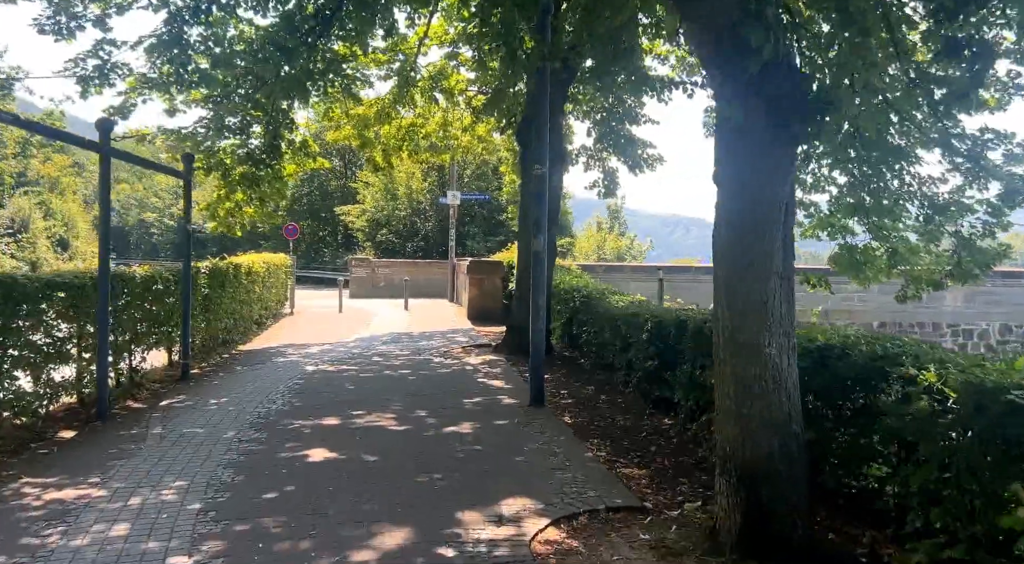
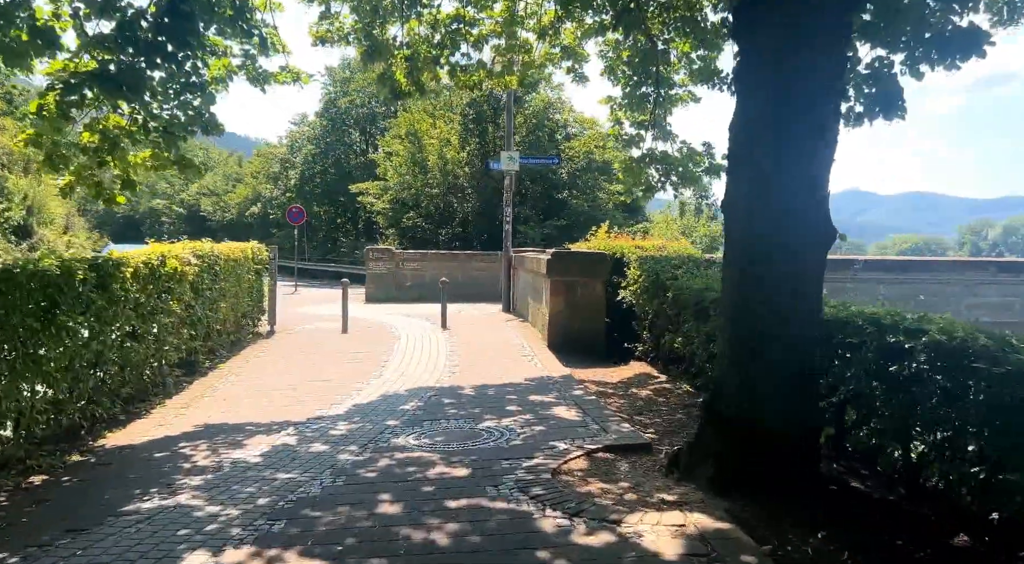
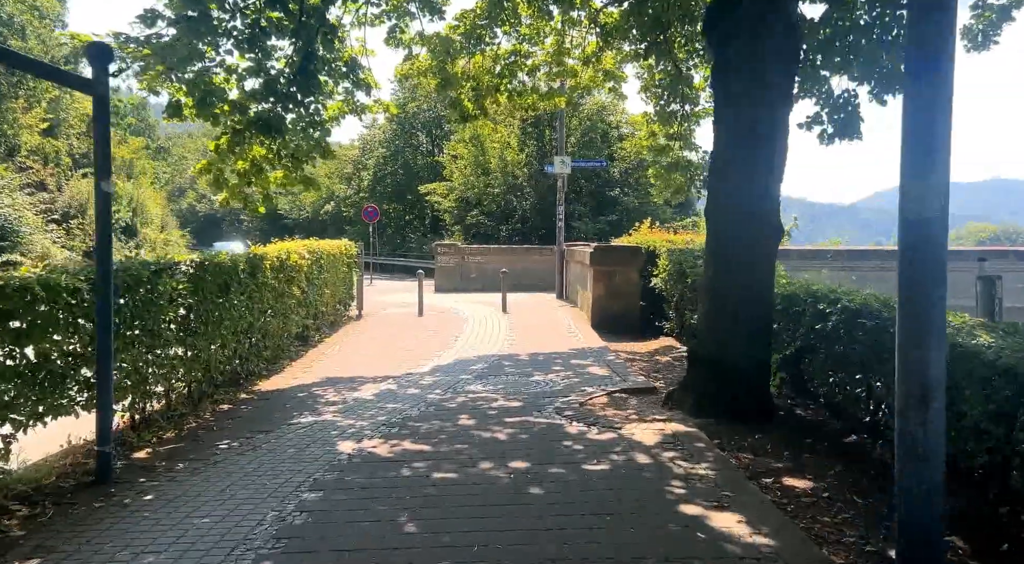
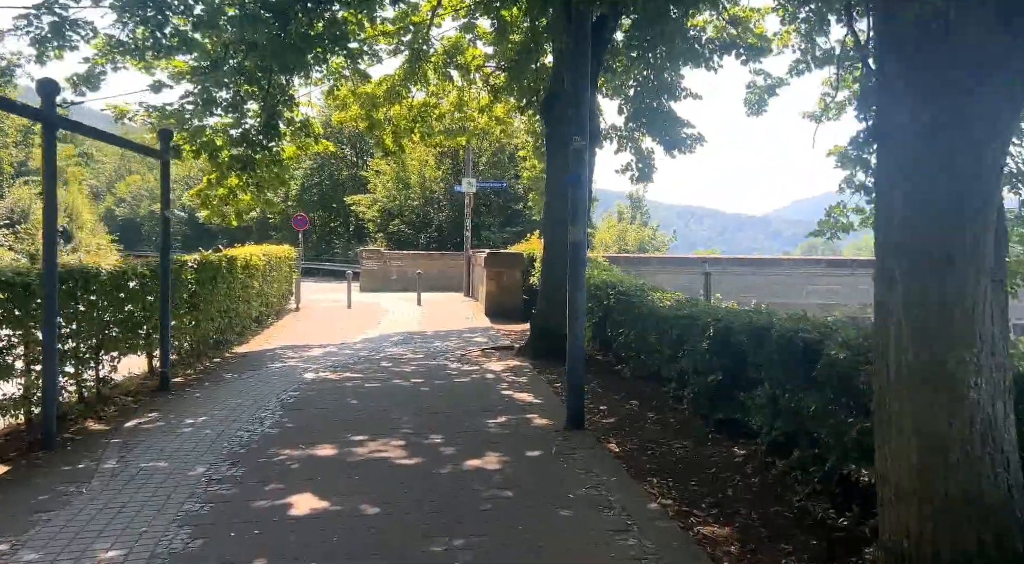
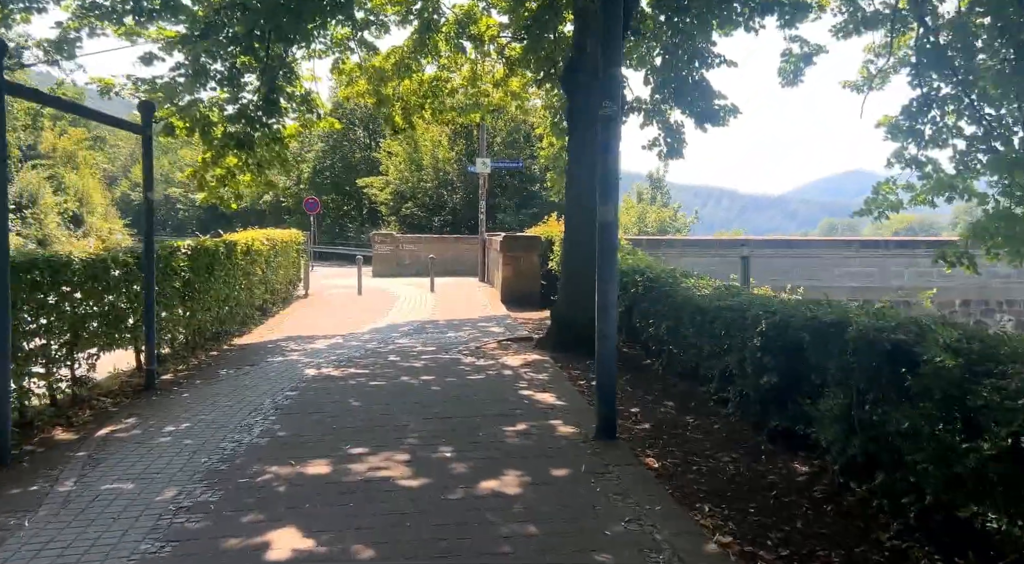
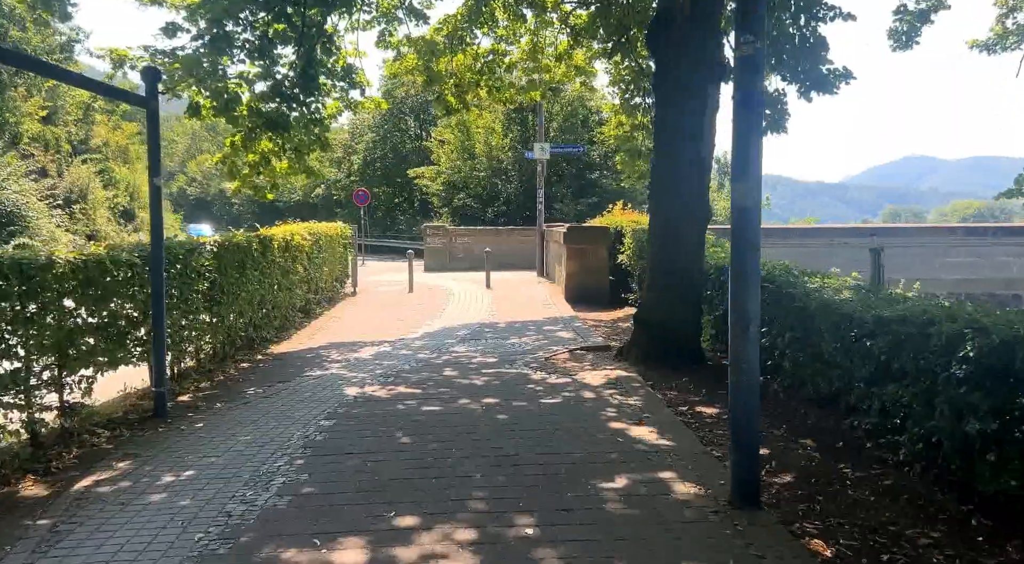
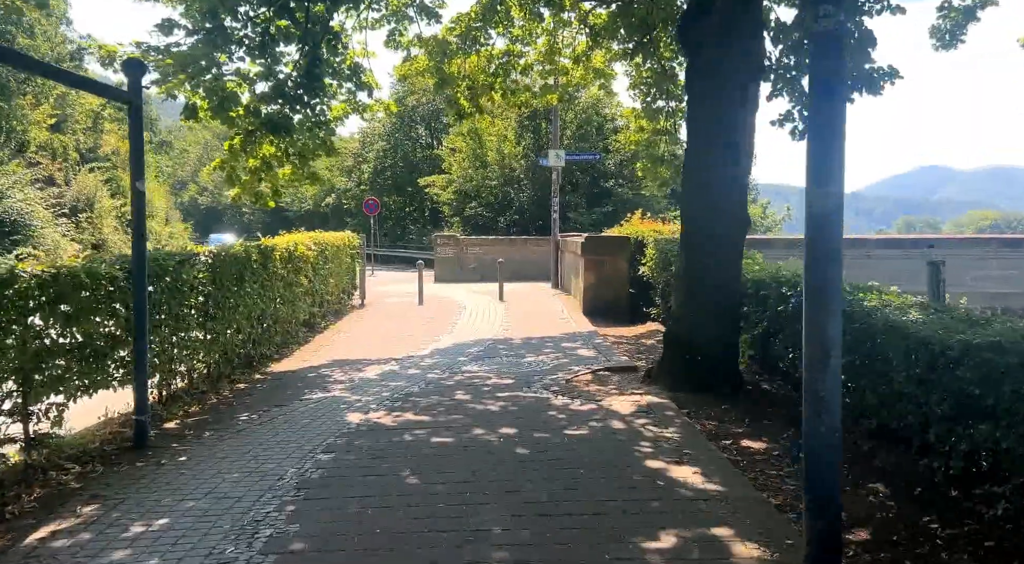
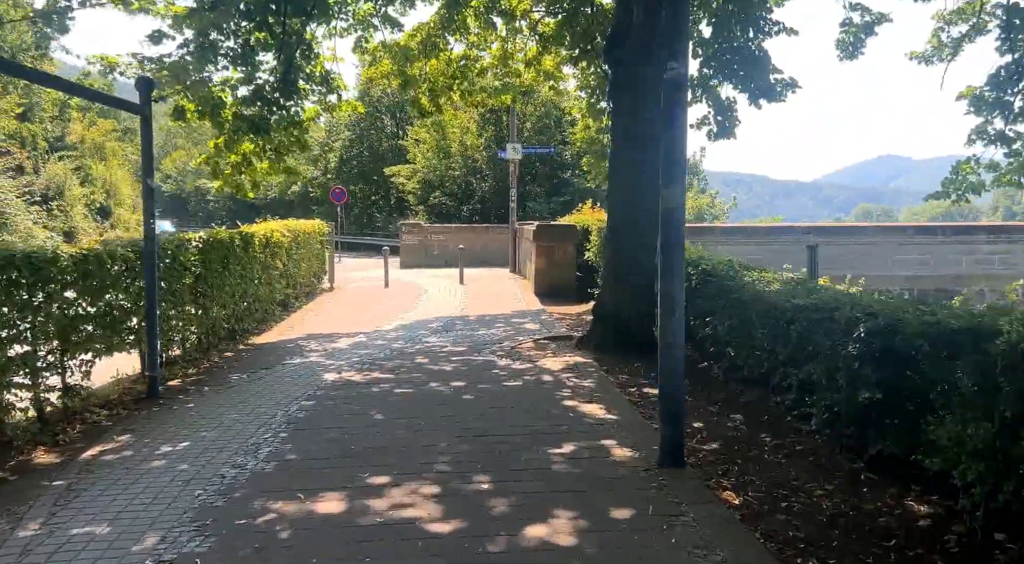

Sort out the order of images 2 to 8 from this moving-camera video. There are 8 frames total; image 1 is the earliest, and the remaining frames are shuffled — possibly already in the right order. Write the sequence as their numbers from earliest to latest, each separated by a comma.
4, 5, 8, 6, 7, 3, 2
